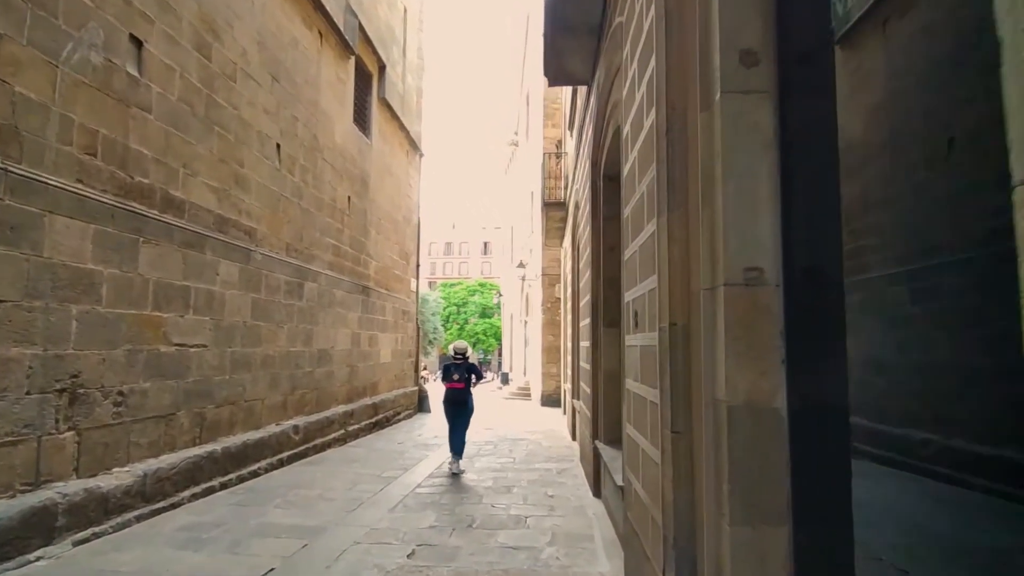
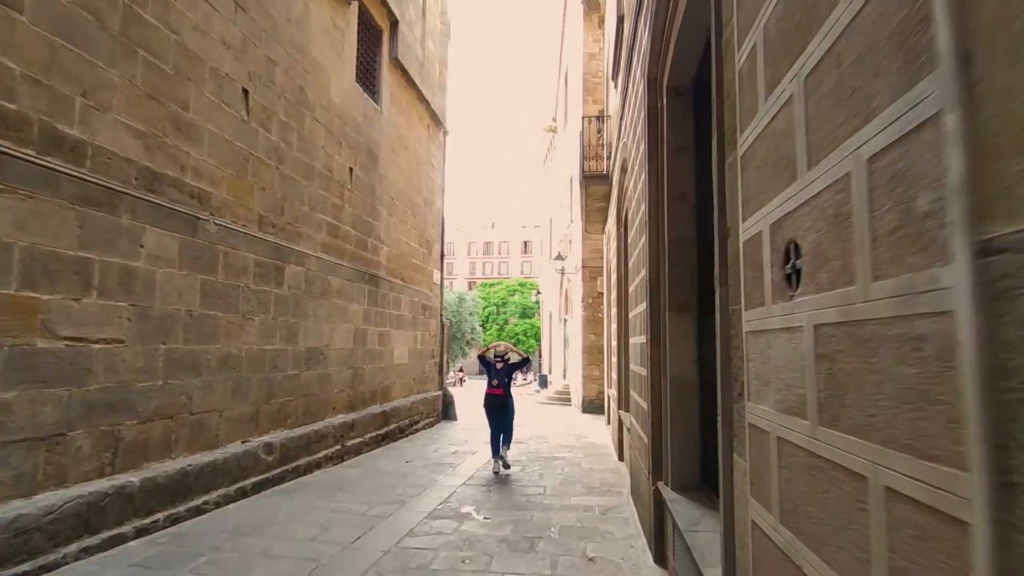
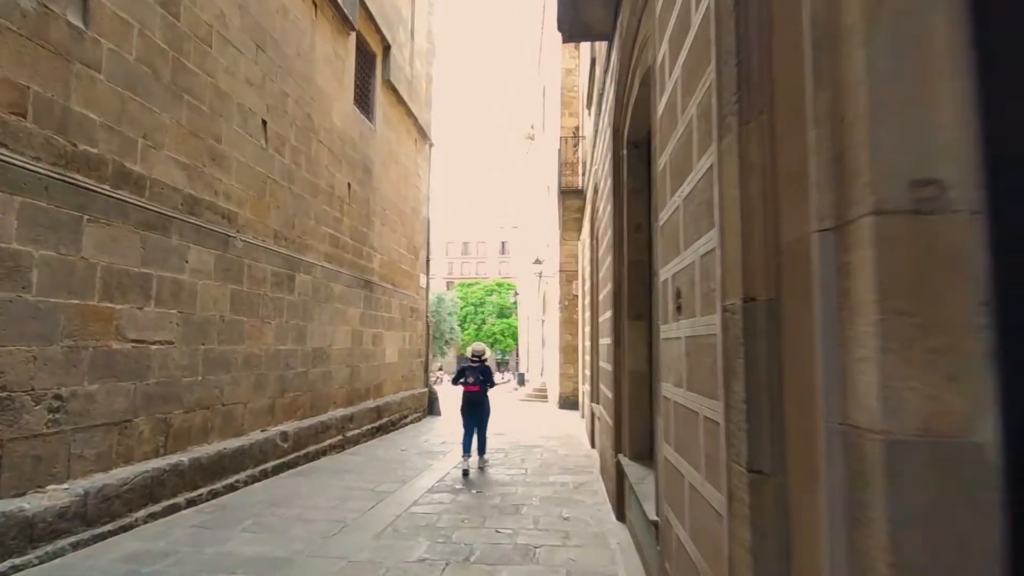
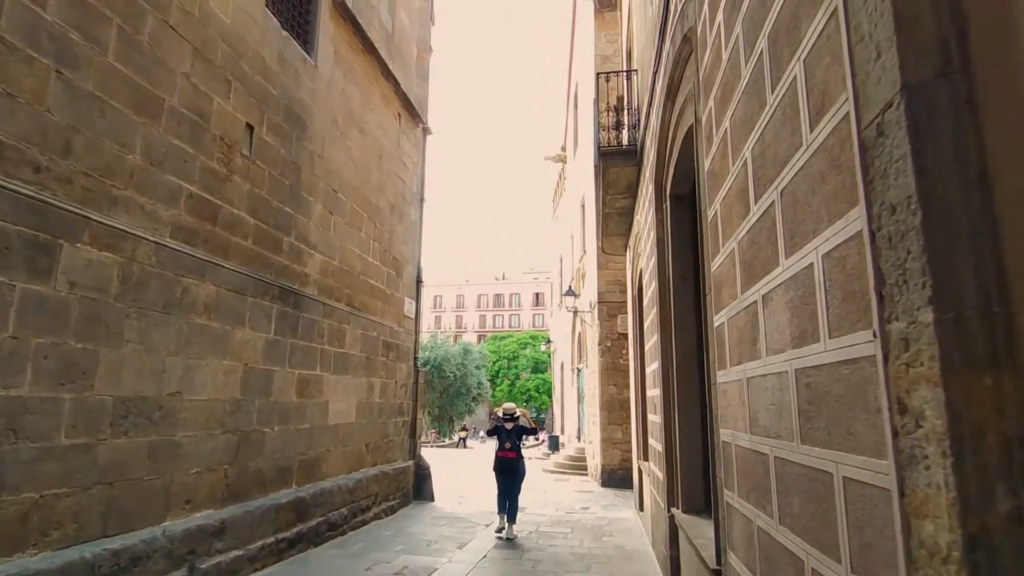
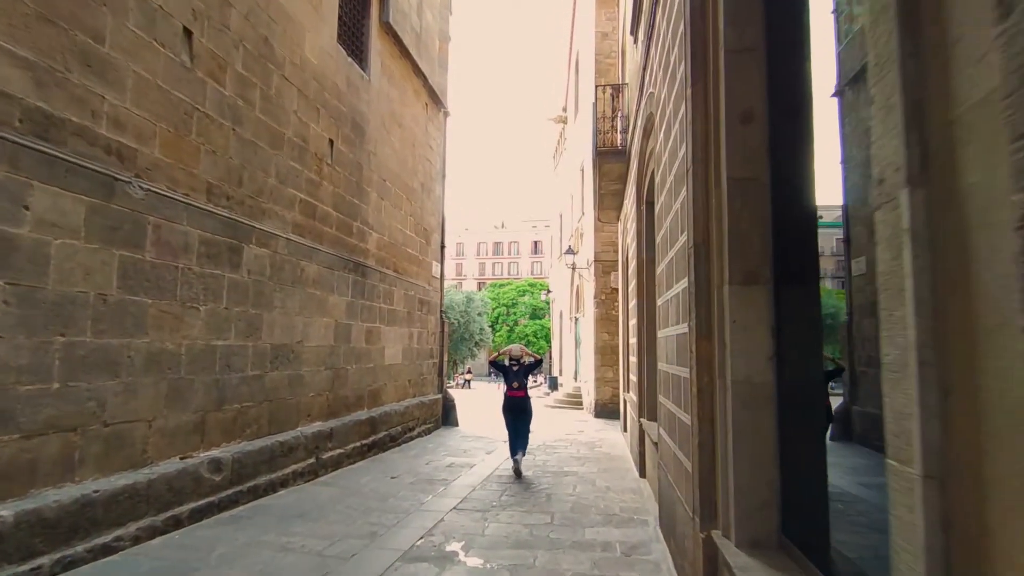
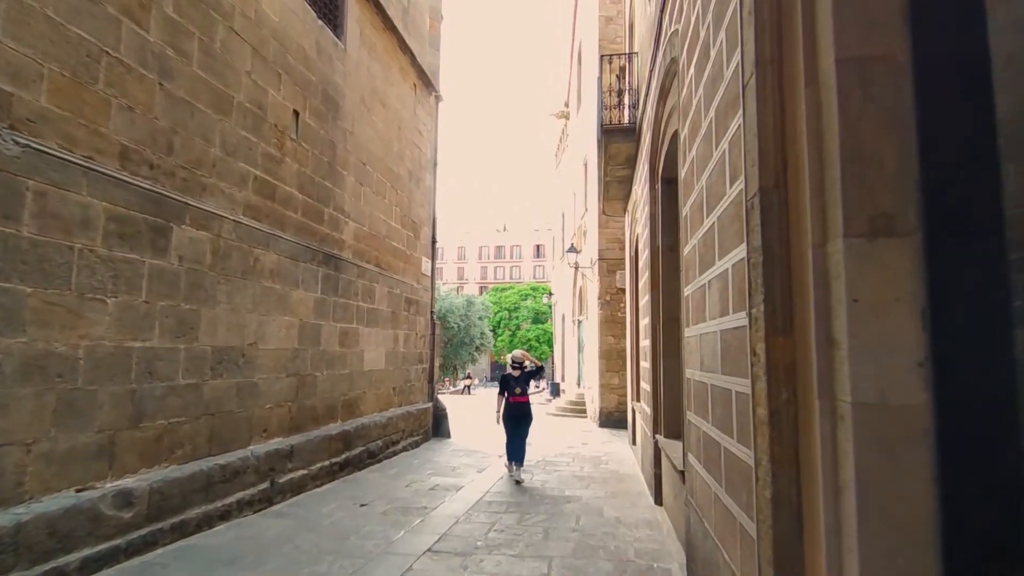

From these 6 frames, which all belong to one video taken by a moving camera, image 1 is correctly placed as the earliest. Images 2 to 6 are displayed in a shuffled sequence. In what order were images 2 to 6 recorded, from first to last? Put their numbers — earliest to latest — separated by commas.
3, 2, 5, 6, 4
